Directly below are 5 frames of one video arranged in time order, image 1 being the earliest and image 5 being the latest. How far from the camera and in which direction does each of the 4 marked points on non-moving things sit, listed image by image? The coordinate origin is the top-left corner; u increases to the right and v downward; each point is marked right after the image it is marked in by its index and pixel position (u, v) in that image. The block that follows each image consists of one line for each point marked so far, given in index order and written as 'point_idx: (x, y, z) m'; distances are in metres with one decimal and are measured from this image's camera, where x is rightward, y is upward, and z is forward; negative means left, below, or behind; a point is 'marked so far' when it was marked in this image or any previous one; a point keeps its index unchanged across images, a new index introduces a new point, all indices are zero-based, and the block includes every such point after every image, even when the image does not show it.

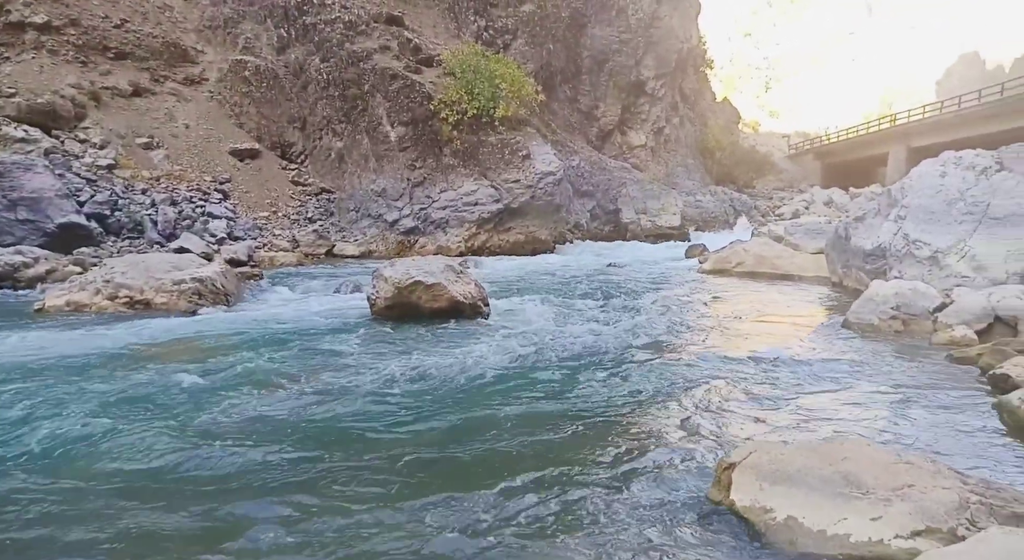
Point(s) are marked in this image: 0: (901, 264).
0: (+6.4, +0.3, +10.7) m
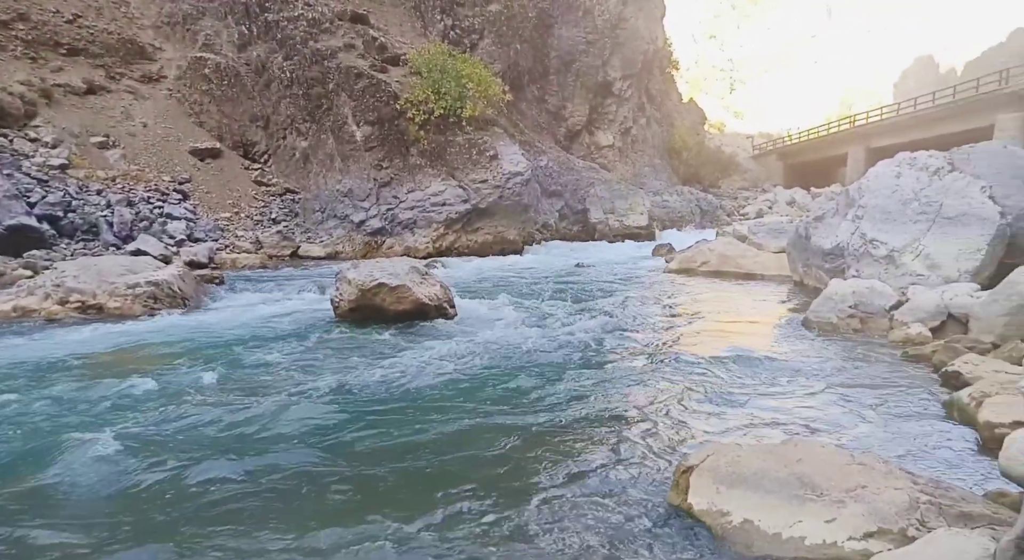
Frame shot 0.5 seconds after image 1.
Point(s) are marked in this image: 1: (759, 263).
0: (+5.9, +0.3, +10.9) m
1: (+5.9, +0.4, +15.5) m
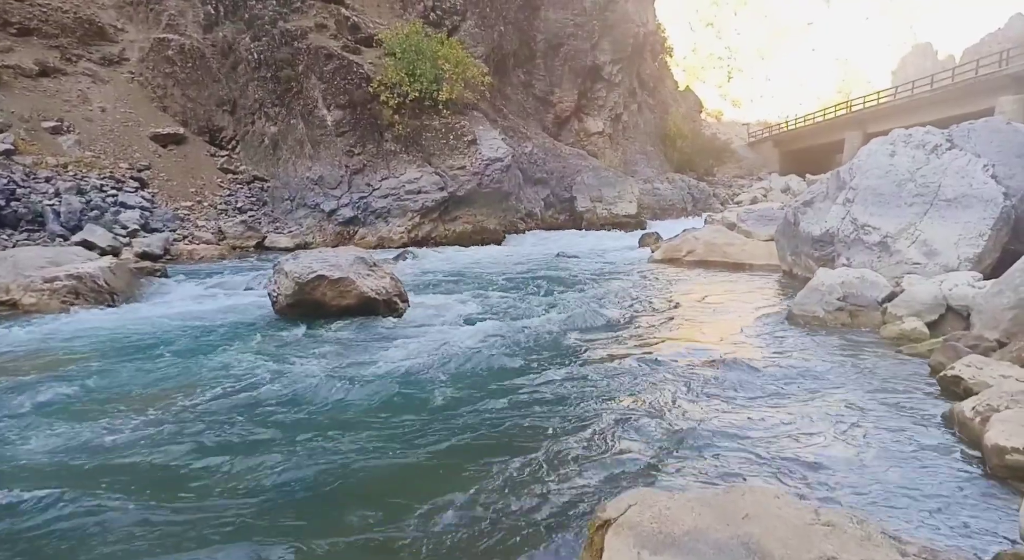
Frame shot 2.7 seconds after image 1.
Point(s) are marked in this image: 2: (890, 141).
0: (+5.3, +0.5, +10.0) m
1: (+5.3, +0.6, +14.6) m
2: (+6.0, +2.2, +10.3) m
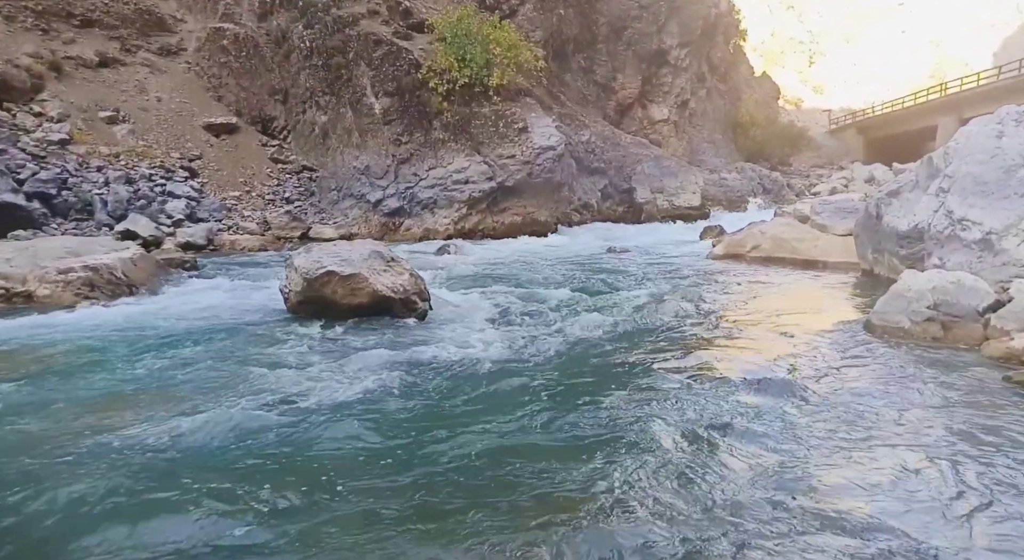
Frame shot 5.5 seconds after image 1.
0: (+5.7, +0.4, +8.5) m
1: (+6.2, +0.6, +13.0) m
2: (+6.5, +2.1, +8.7) m
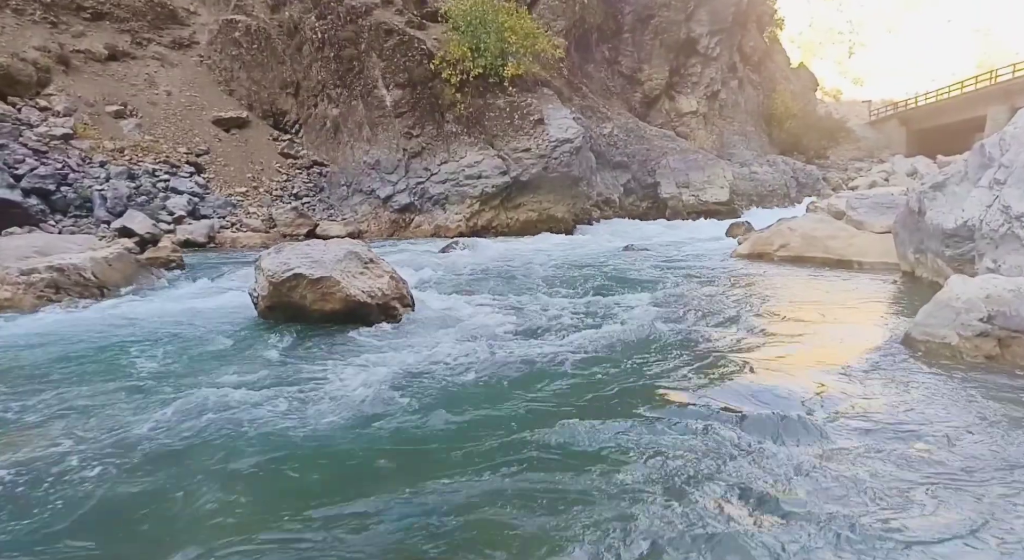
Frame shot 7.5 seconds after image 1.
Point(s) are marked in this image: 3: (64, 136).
0: (+5.6, +0.3, +7.4) m
1: (+6.3, +0.6, +11.9) m
2: (+6.4, +2.1, +7.5) m
3: (-11.0, +3.5, +15.8) m
